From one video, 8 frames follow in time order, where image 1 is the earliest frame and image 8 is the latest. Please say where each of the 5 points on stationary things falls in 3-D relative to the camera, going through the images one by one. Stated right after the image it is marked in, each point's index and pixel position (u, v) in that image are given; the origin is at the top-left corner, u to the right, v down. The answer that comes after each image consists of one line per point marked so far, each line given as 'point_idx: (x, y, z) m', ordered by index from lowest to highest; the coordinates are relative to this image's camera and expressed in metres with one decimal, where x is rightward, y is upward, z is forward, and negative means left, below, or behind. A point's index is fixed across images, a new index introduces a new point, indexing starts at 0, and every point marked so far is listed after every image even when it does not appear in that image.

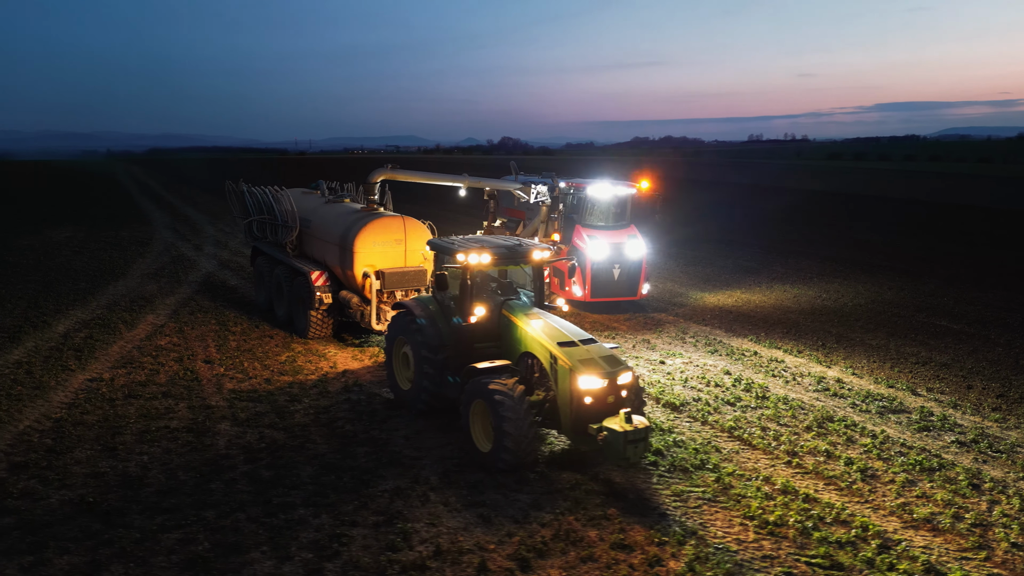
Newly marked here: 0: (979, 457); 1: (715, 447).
0: (+5.2, -1.9, +8.2) m
1: (+2.3, -1.8, +8.5) m
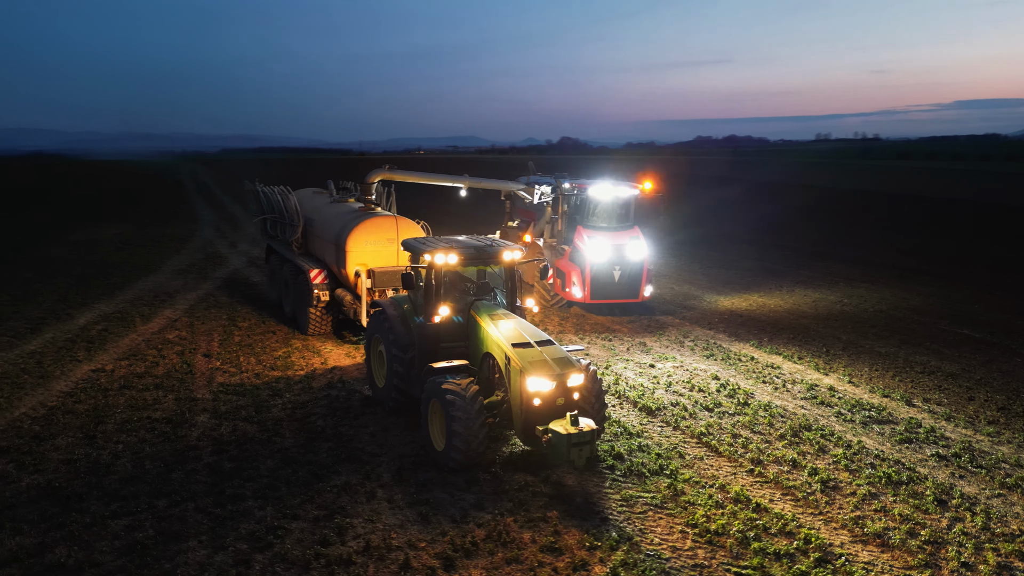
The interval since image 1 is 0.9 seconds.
0: (+4.7, -2.0, +7.9) m
1: (+1.9, -1.9, +8.4) m
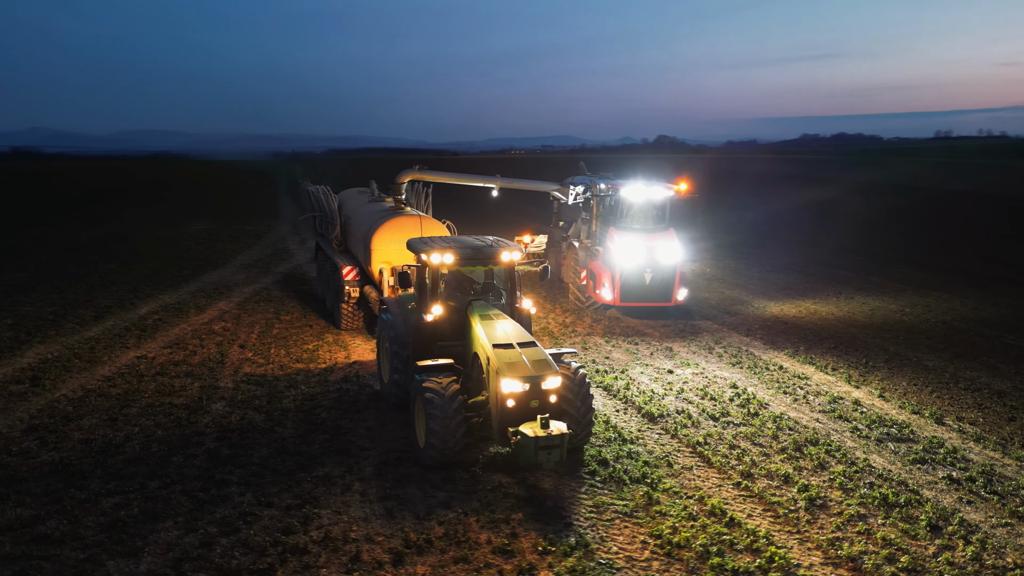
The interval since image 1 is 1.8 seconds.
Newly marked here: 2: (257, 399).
0: (+4.5, -2.1, +7.3) m
1: (+1.7, -1.9, +8.2) m
2: (-3.5, -1.5, +10.1) m
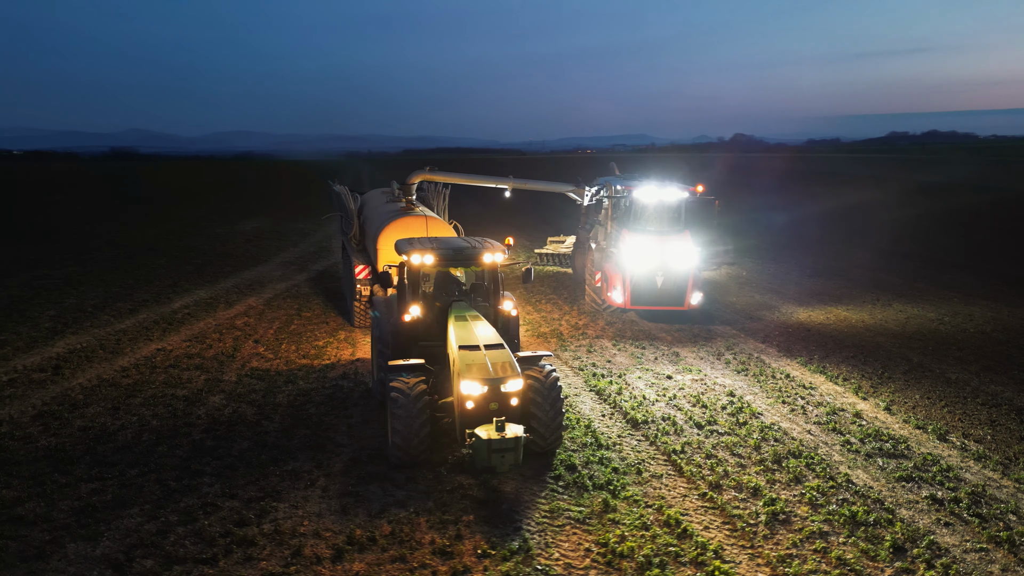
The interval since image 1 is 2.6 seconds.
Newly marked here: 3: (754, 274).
0: (+4.0, -2.2, +6.9) m
1: (+1.4, -2.0, +8.0) m
2: (-3.6, -1.5, +10.4) m
3: (+6.6, +0.3, +20.0) m
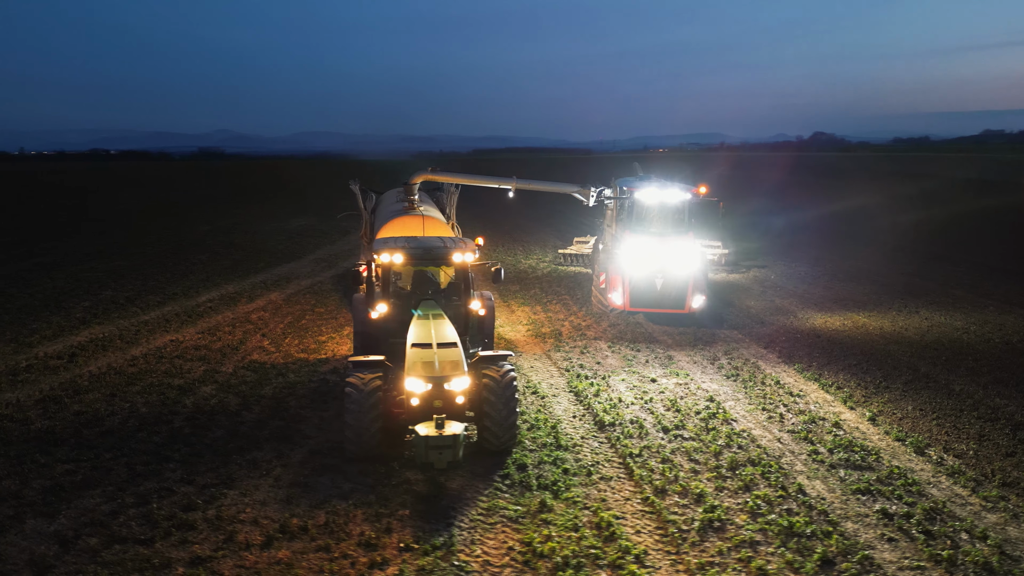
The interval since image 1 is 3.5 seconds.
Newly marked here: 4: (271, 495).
0: (+3.4, -2.2, +6.7) m
1: (+0.8, -2.0, +8.0) m
2: (-3.9, -1.4, +10.8) m
3: (+7.1, +0.2, +19.5) m
4: (-2.4, -2.1, +7.3) m
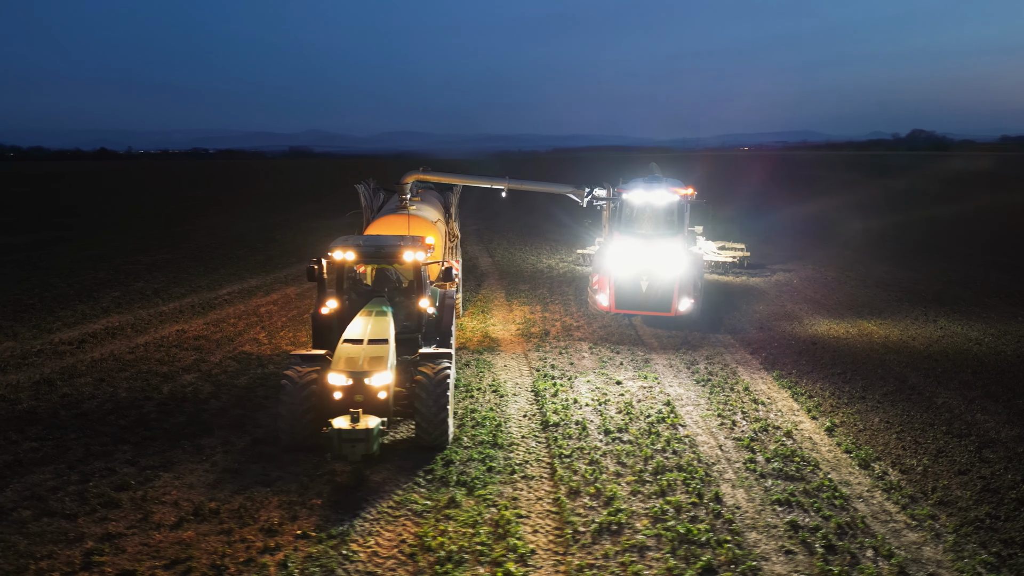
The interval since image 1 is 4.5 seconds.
0: (+2.4, -2.3, +6.5) m
1: (0.0, -2.0, +8.1) m
2: (-4.4, -1.3, +11.3) m
3: (+7.4, +0.1, +18.9) m
4: (-3.3, -2.0, +7.7) m
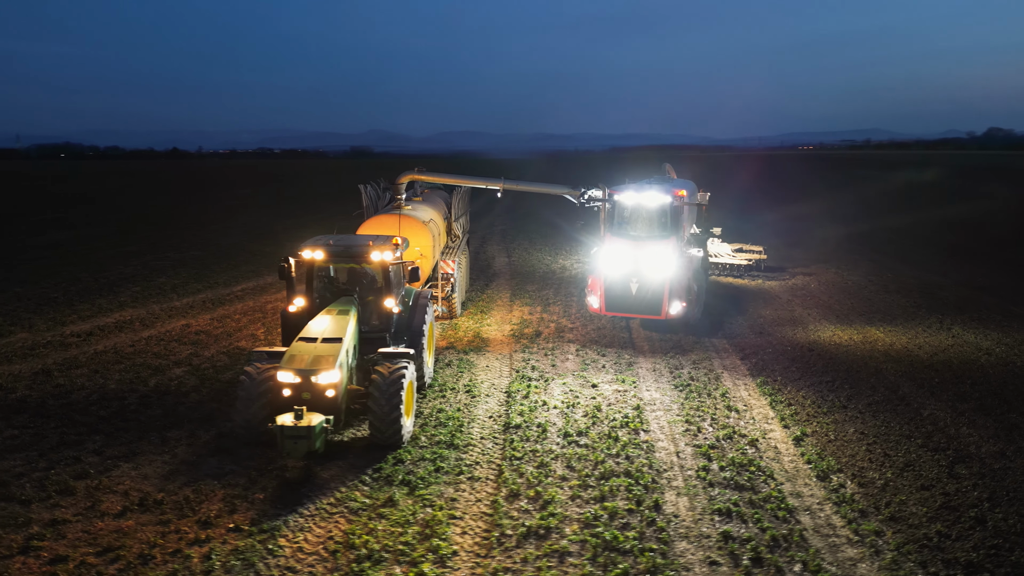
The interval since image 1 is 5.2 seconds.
0: (+1.7, -2.3, +6.4) m
1: (-0.5, -2.0, +8.1) m
2: (-4.8, -1.3, +11.7) m
3: (+7.6, 0.0, +18.4) m
4: (-3.8, -2.0, +8.0) m
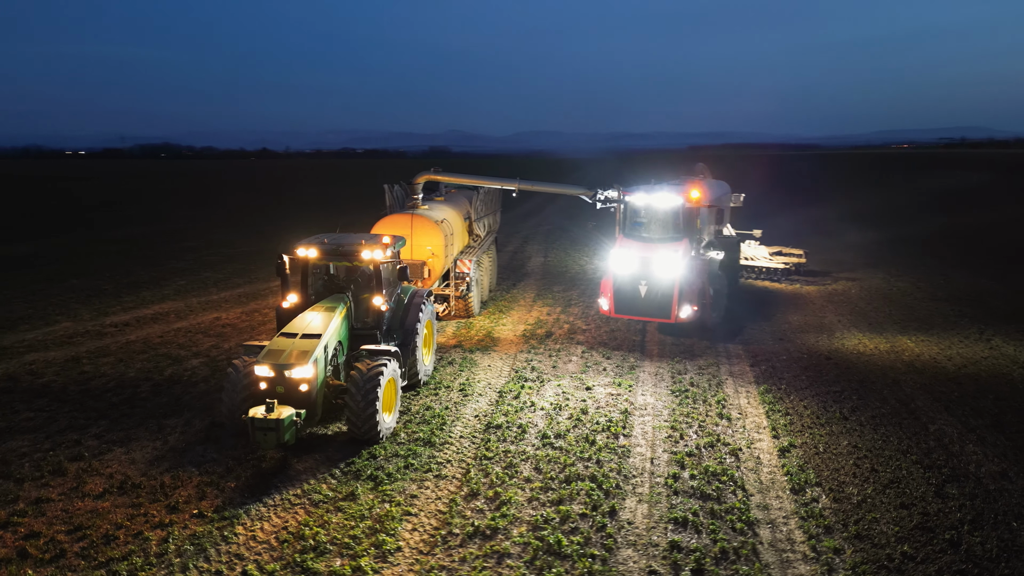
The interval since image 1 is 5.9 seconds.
0: (+1.2, -2.4, +6.3) m
1: (-0.9, -2.0, +8.2) m
2: (-4.7, -1.2, +12.2) m
3: (+8.2, -0.2, +17.7) m
4: (-4.2, -1.9, +8.4) m
